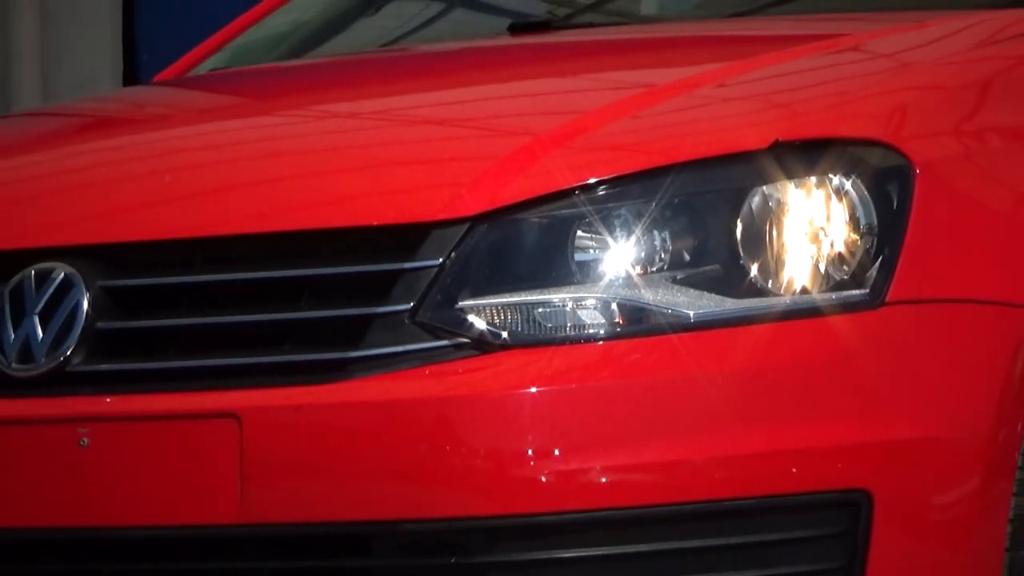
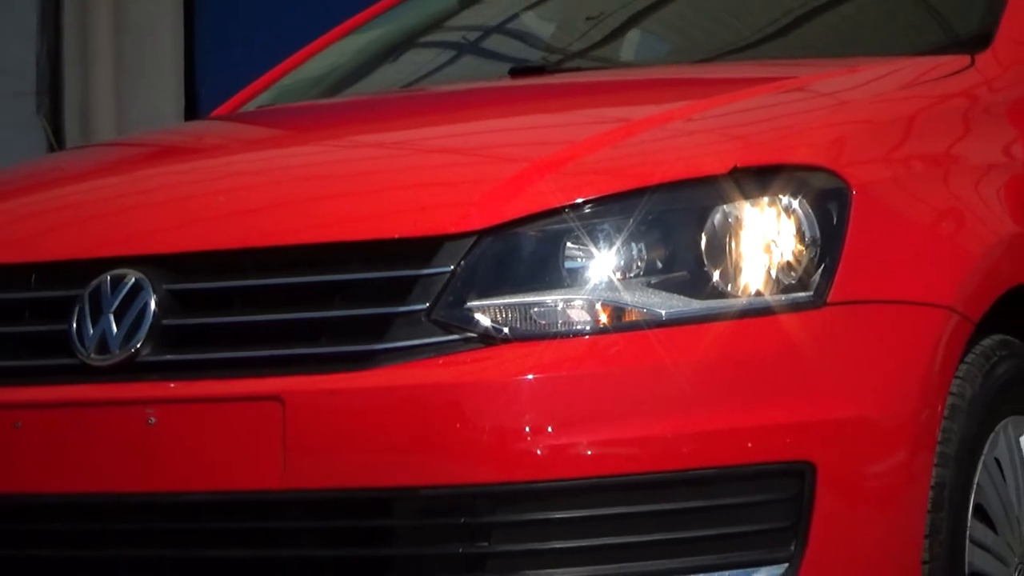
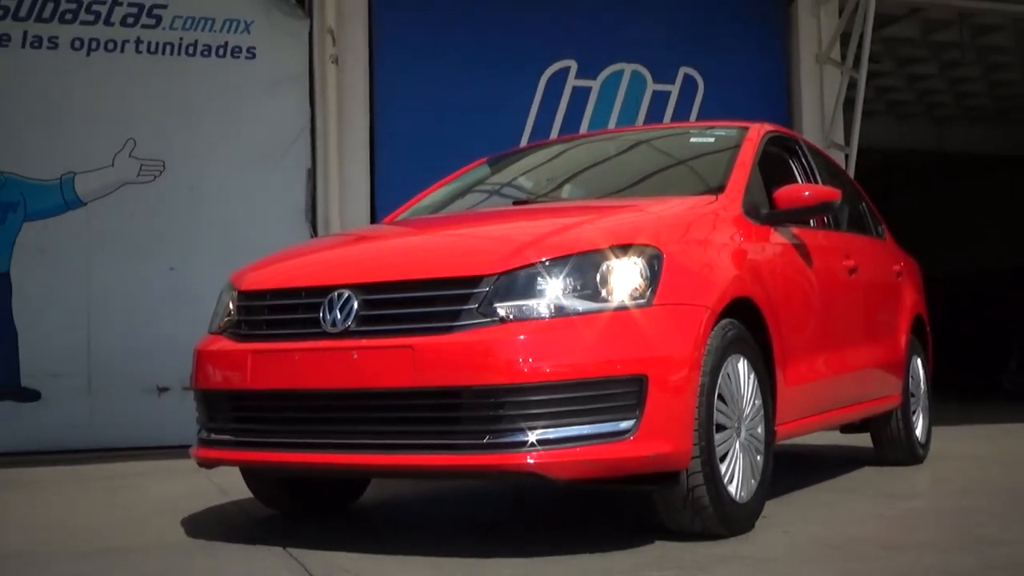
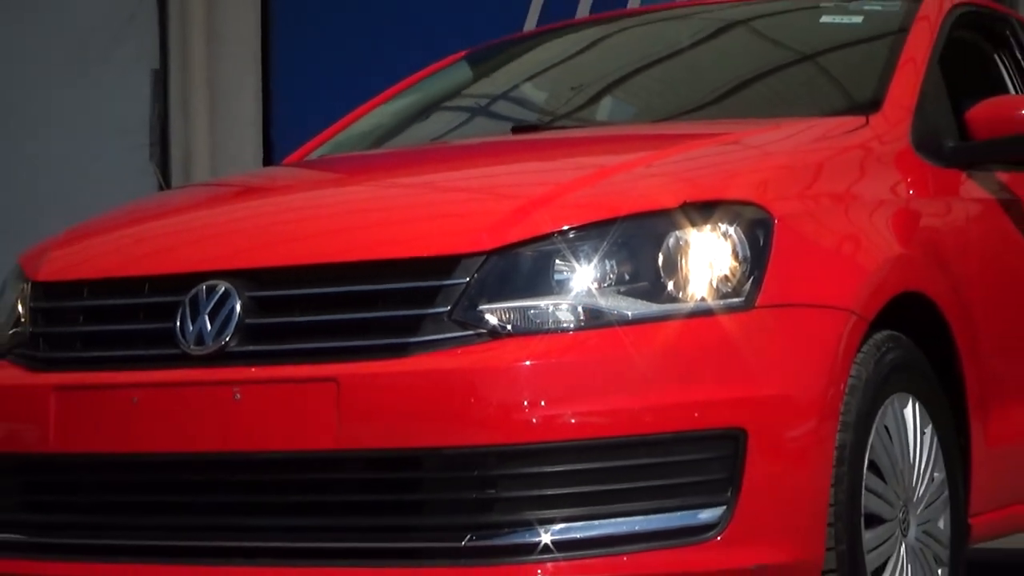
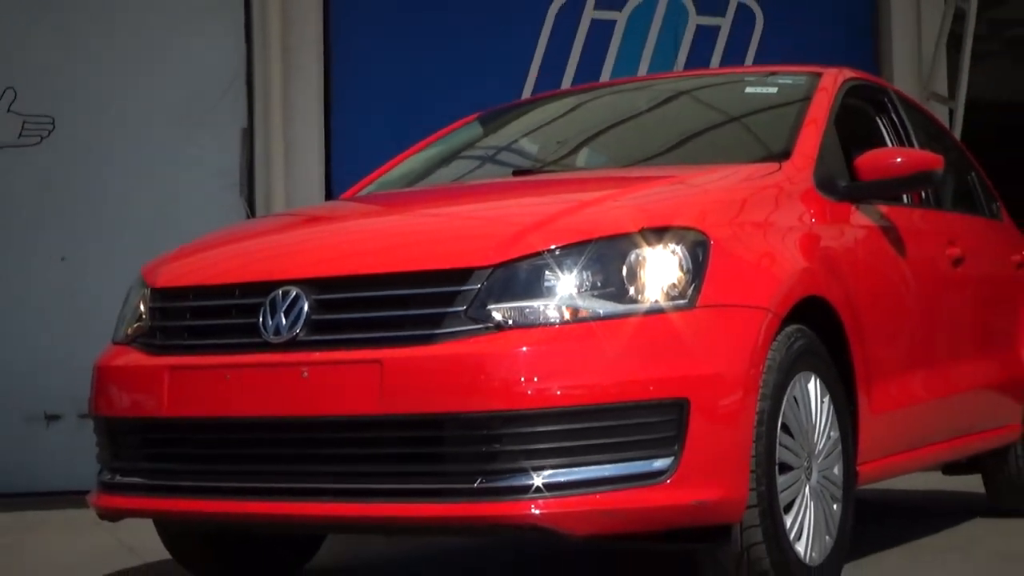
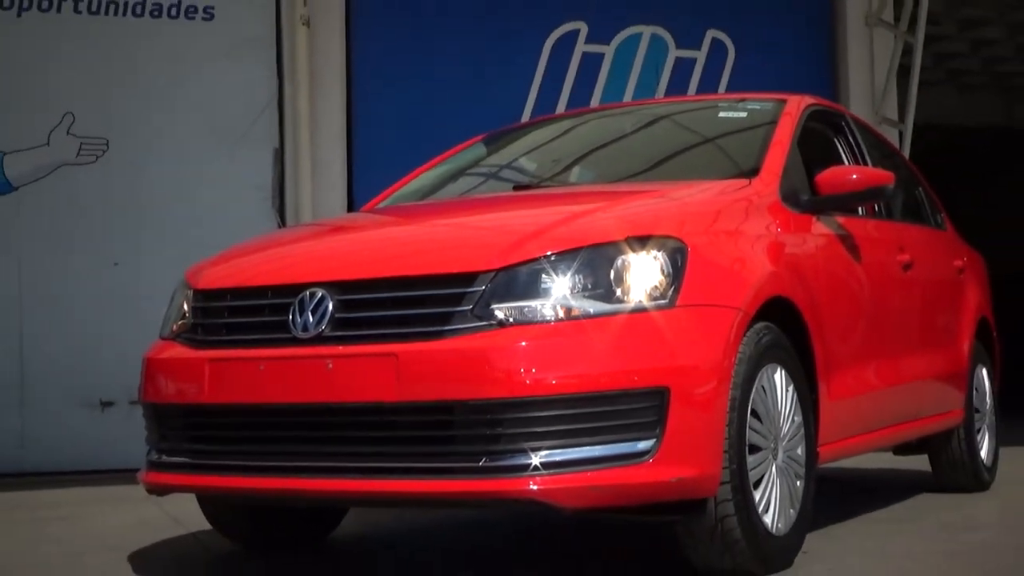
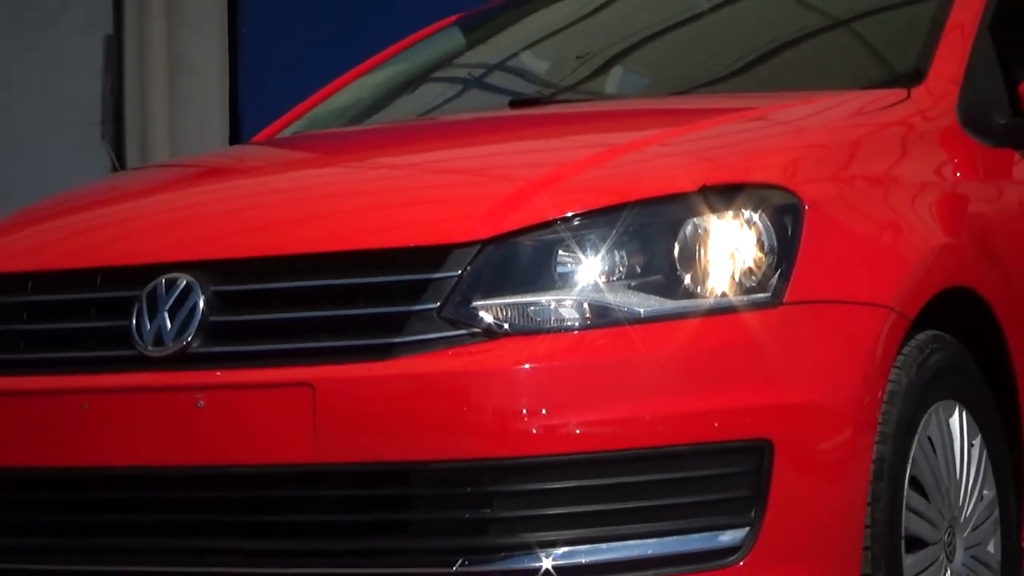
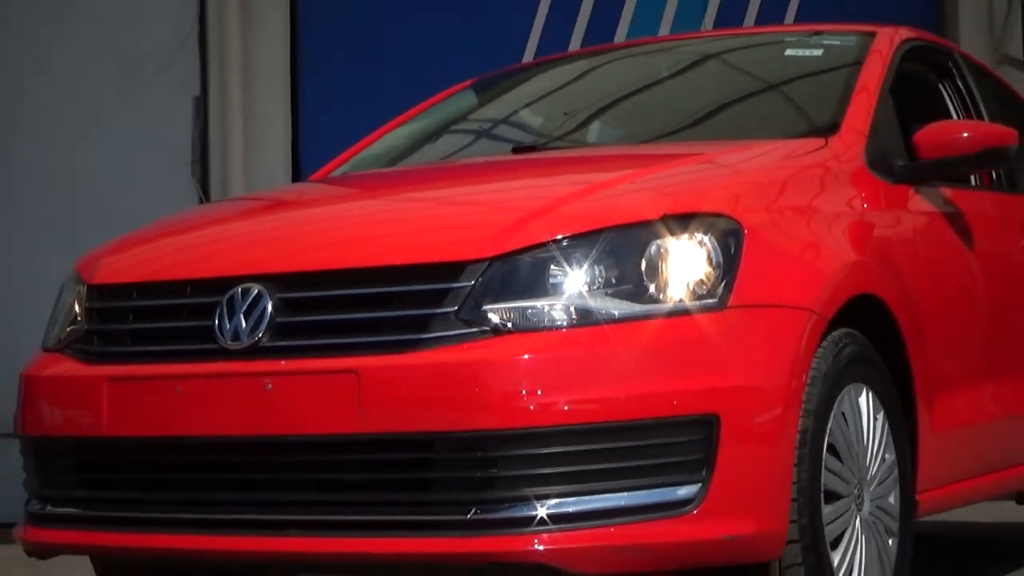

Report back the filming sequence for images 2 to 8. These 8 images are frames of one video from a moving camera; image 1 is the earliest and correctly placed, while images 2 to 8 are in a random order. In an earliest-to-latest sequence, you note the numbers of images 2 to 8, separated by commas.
2, 7, 4, 8, 5, 6, 3
